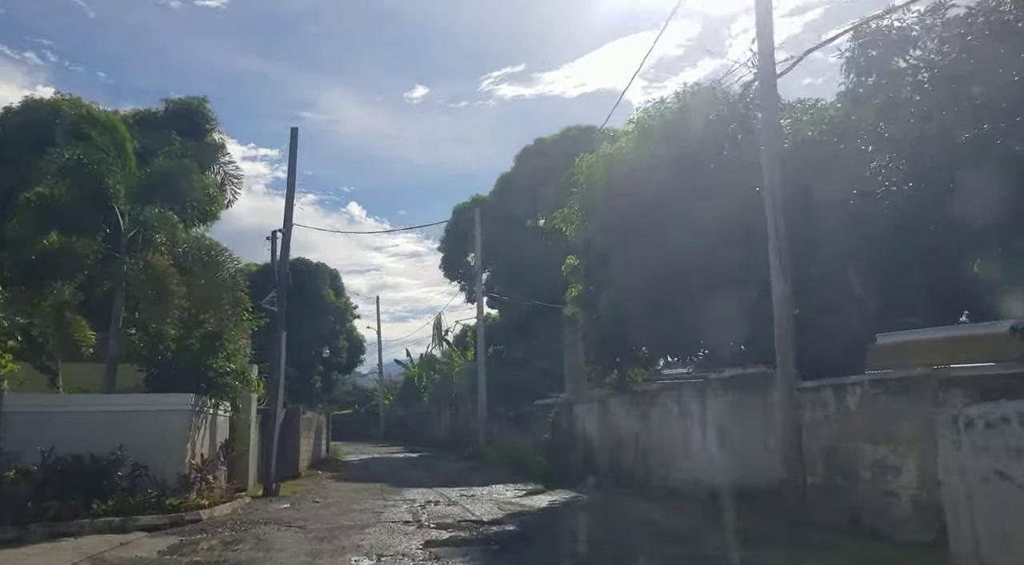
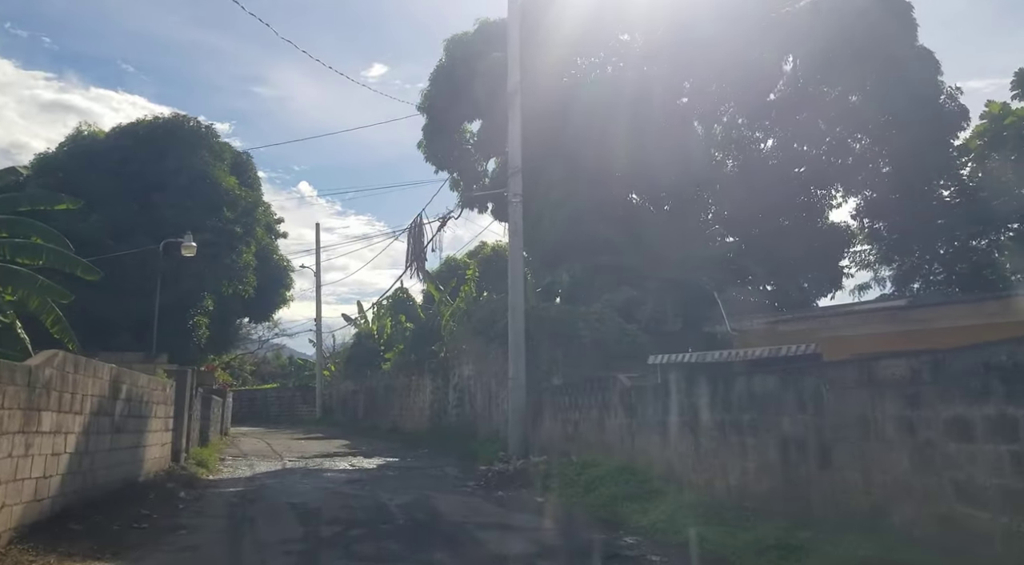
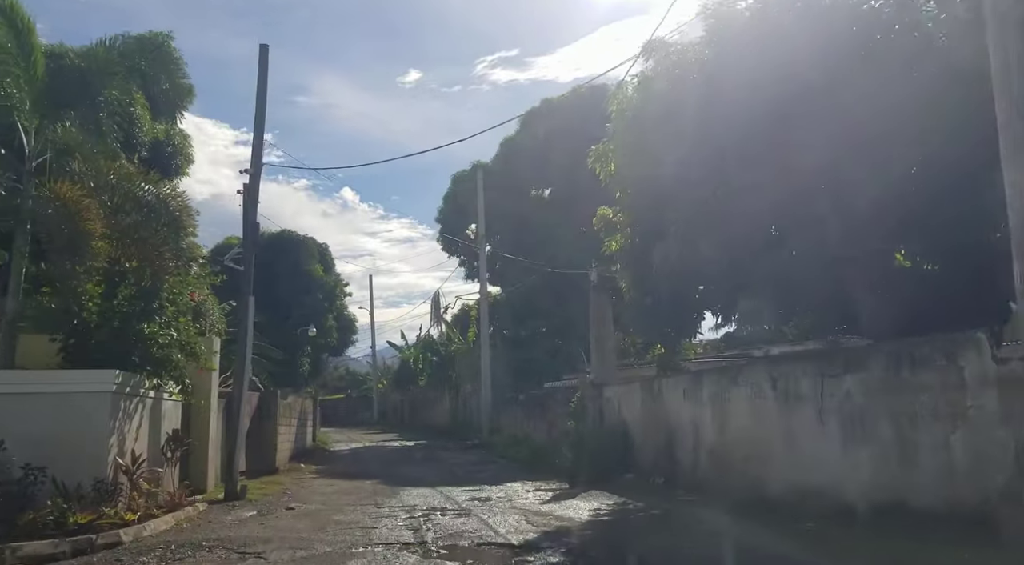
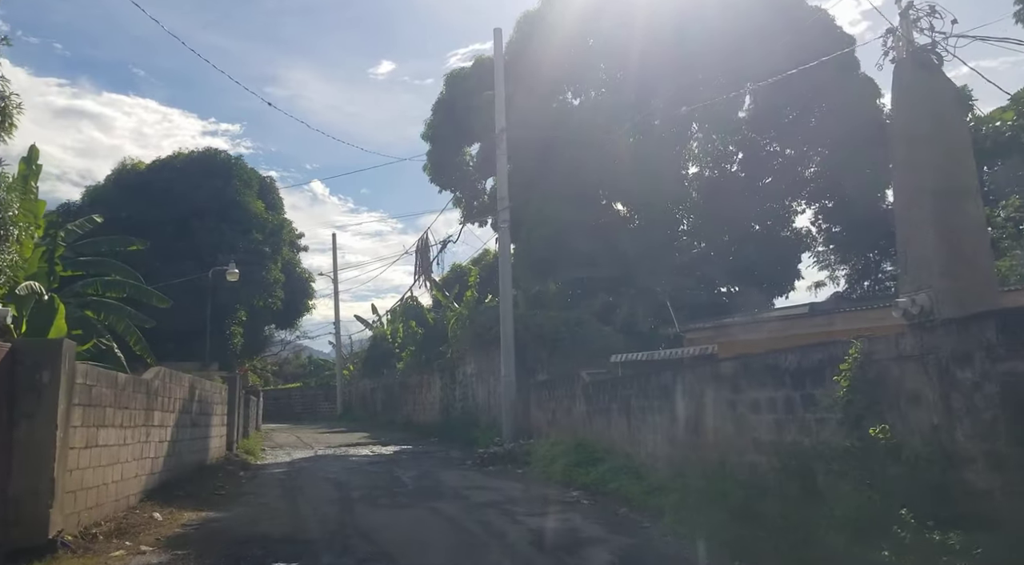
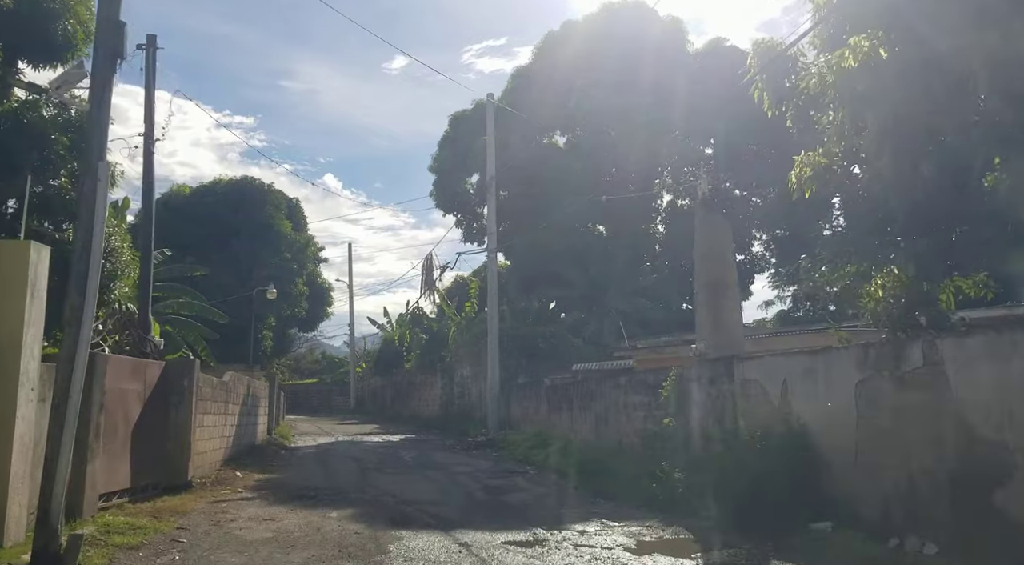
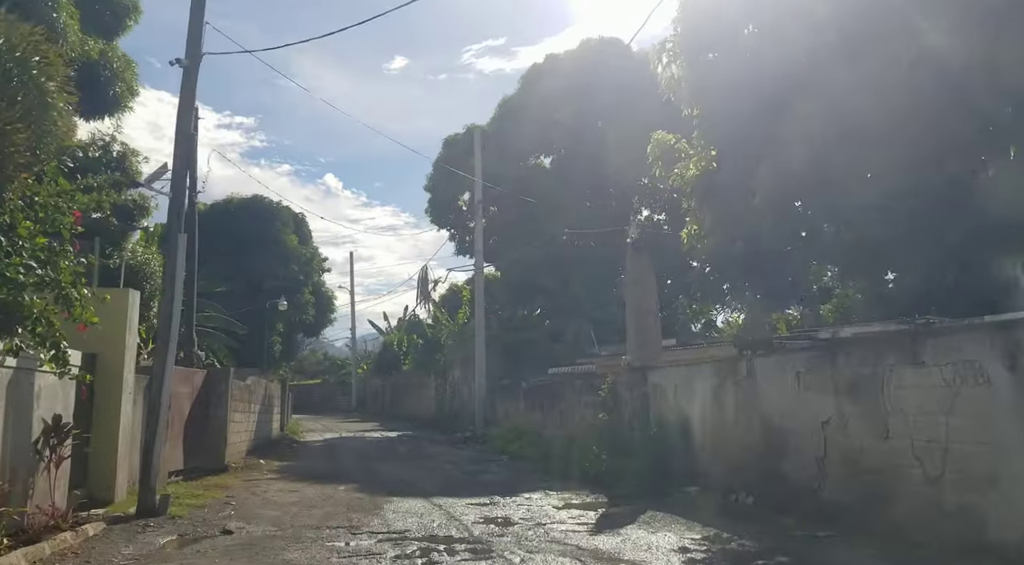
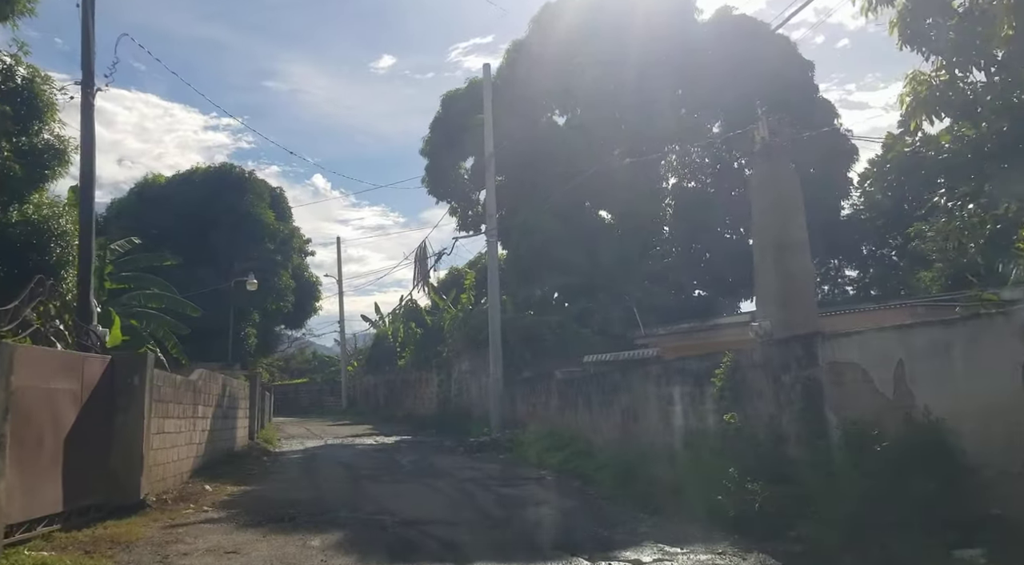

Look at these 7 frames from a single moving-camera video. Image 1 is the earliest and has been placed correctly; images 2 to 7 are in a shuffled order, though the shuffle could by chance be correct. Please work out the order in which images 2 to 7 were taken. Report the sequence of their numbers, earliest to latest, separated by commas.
3, 6, 5, 7, 4, 2
